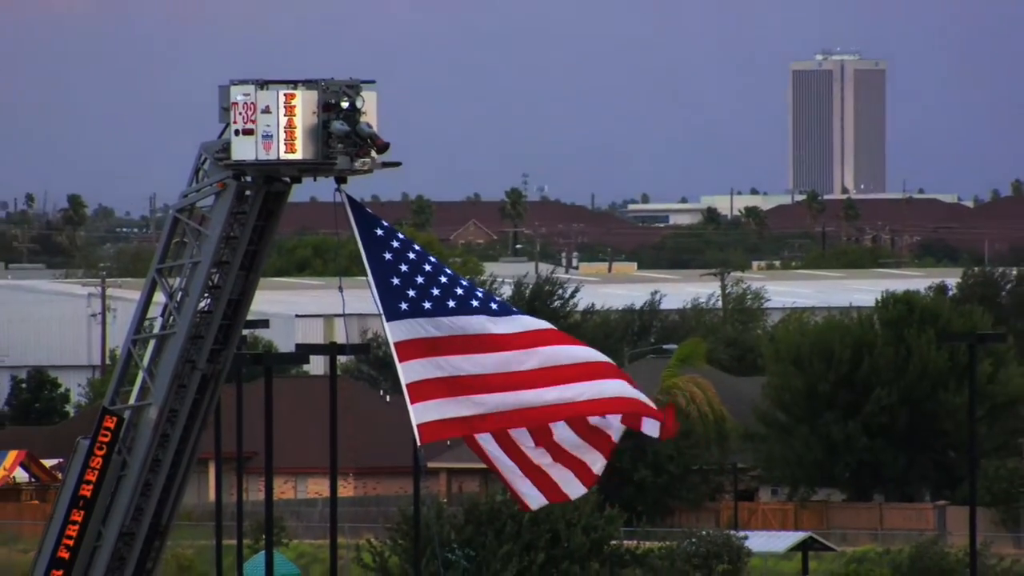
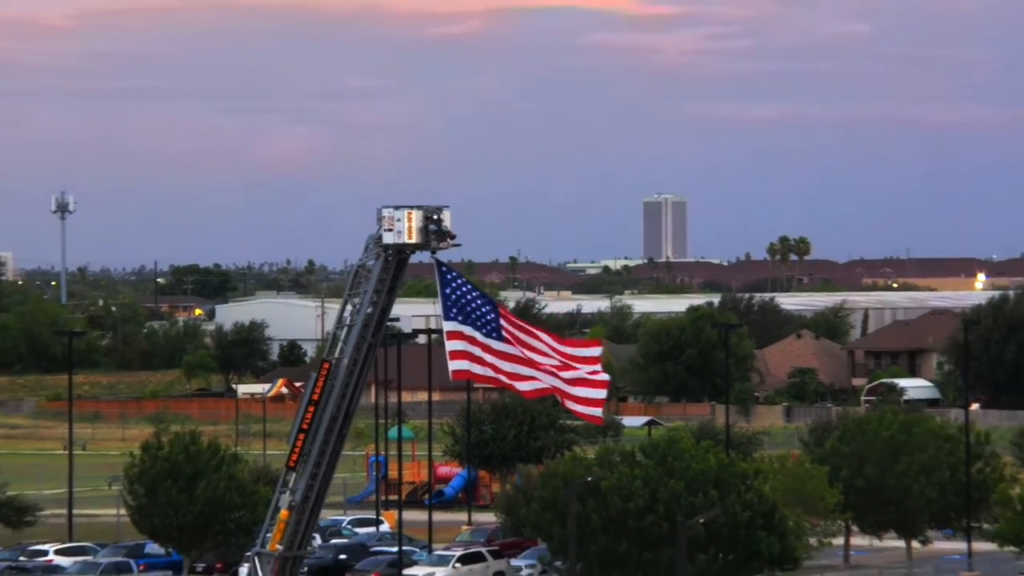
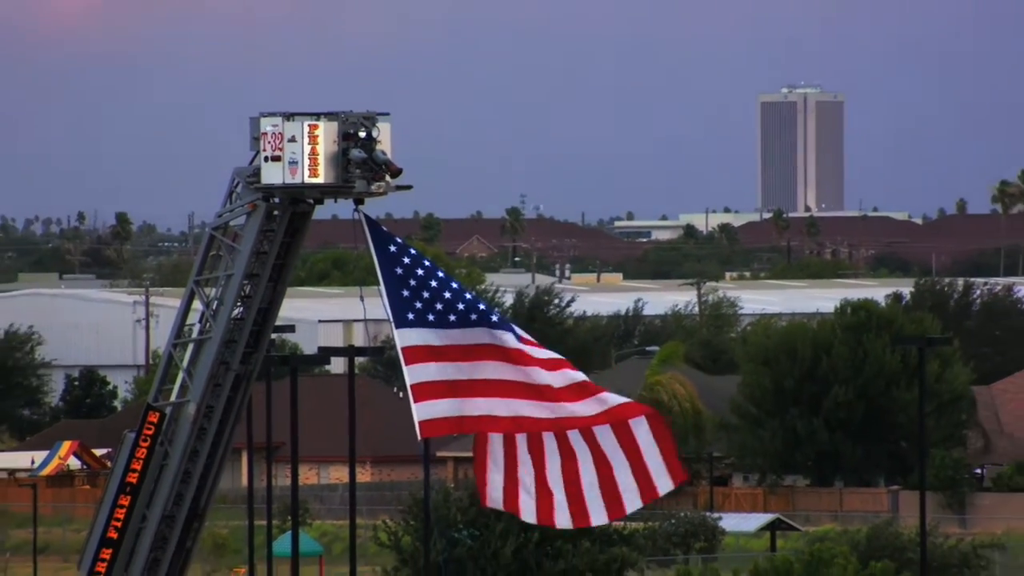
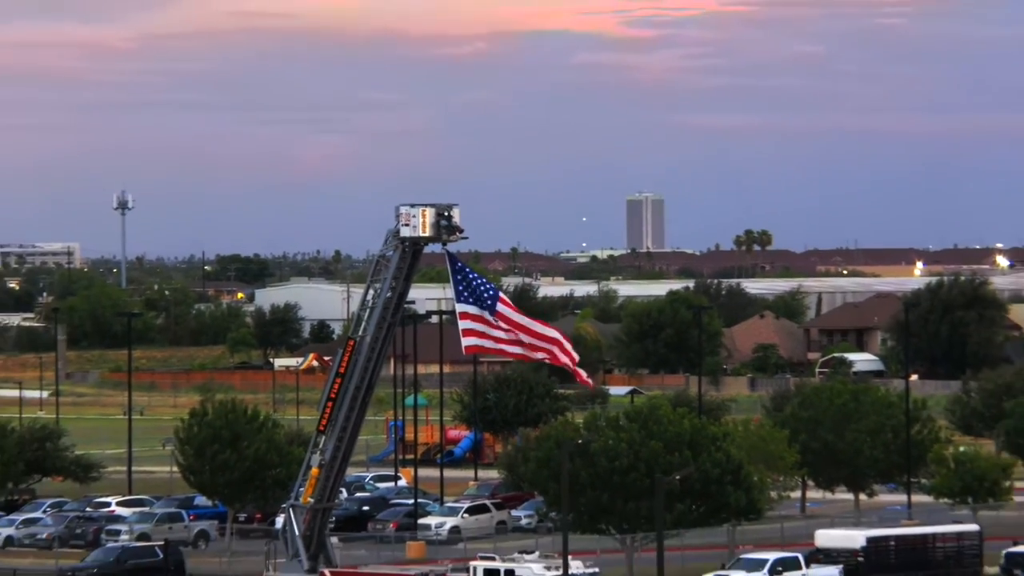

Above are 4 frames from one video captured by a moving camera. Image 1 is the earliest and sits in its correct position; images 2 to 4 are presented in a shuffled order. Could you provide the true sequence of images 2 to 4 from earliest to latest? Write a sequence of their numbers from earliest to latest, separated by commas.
3, 2, 4
